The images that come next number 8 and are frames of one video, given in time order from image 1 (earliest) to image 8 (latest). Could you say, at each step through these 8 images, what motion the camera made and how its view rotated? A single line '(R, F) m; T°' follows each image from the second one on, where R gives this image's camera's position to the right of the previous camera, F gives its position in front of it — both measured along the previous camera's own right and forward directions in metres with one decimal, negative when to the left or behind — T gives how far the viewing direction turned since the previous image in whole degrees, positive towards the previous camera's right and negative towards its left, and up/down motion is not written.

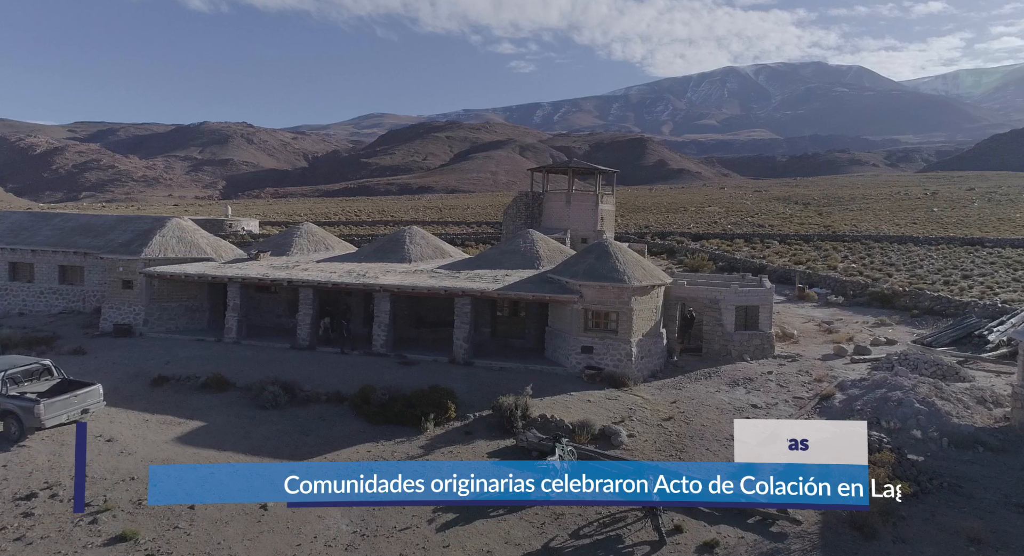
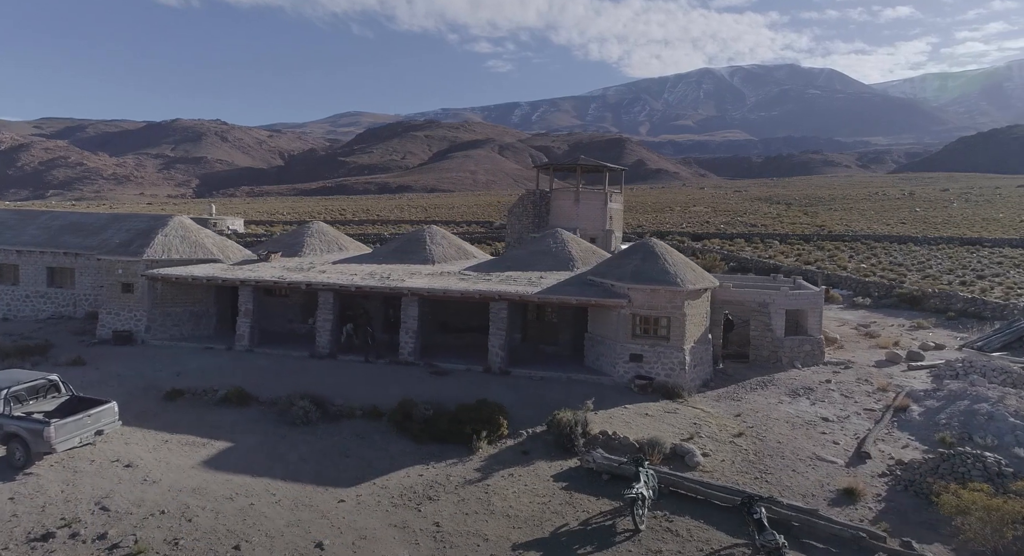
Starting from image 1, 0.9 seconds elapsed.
(-1.6, +1.3) m; +2°
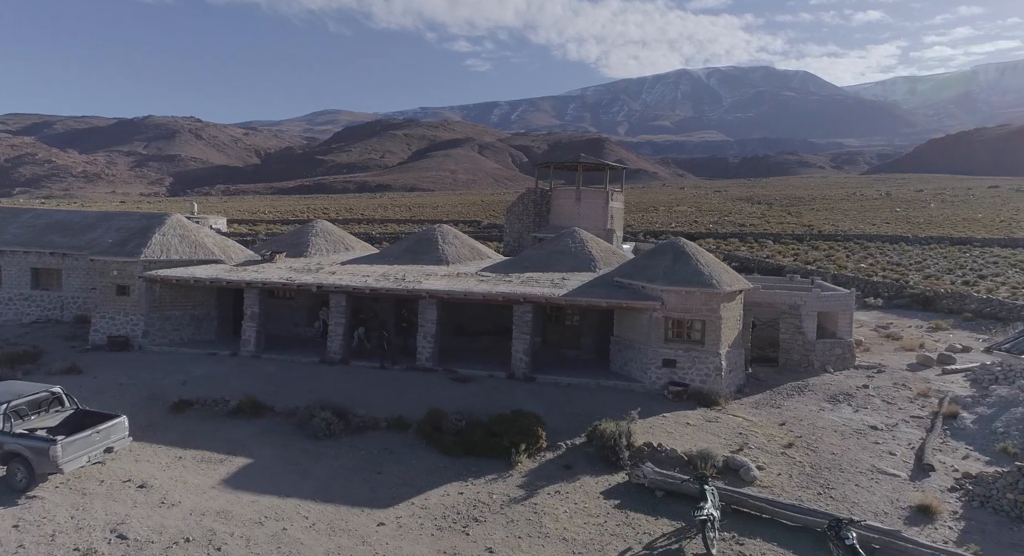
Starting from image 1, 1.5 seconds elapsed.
(-1.1, +0.8) m; +2°
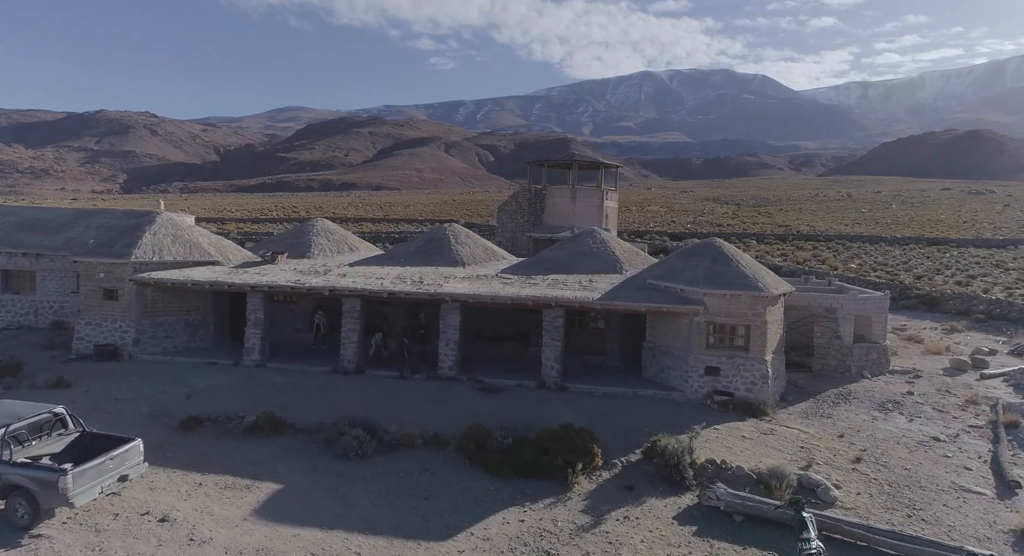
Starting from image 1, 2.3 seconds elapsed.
(-1.5, +1.1) m; +3°
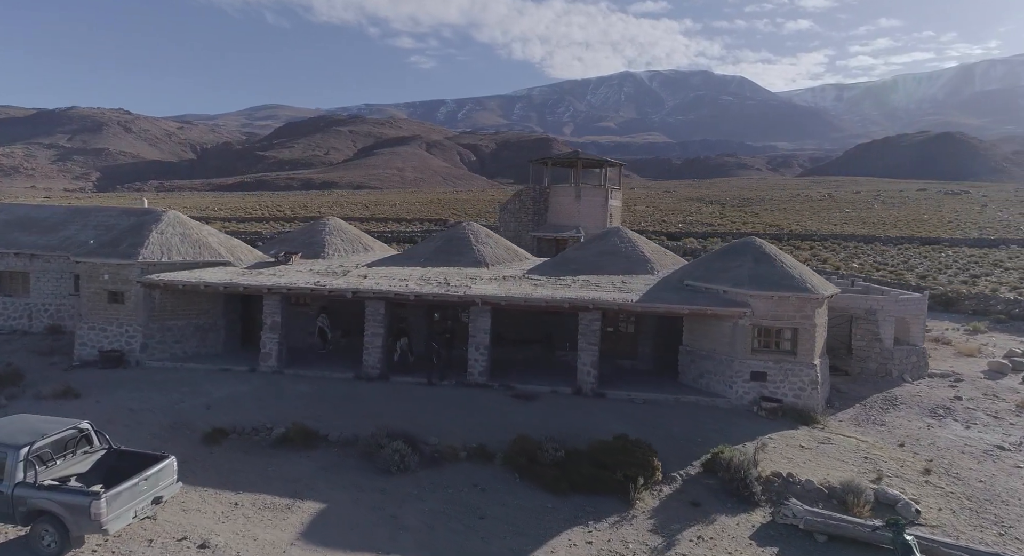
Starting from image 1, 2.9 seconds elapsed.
(-1.2, +0.8) m; +2°
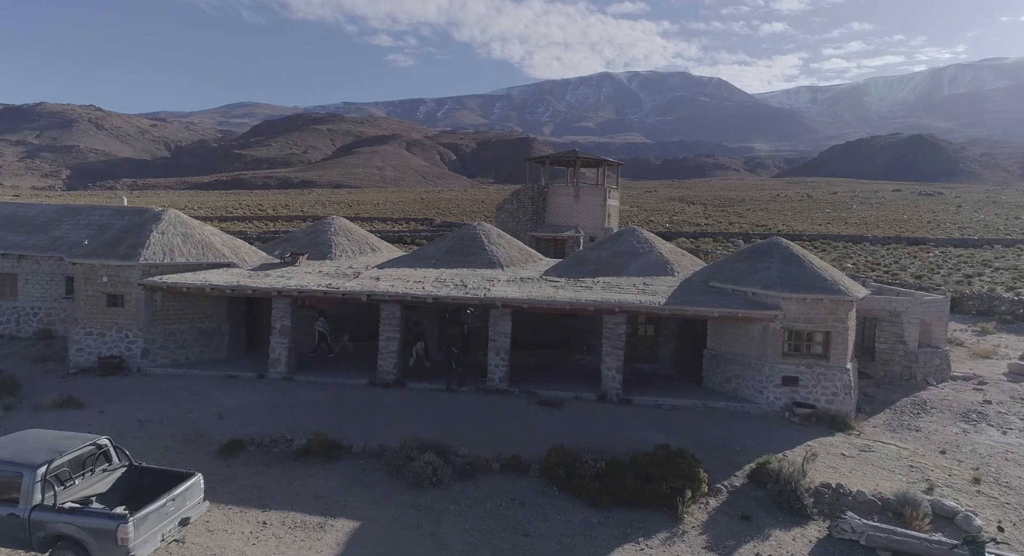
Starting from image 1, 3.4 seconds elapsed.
(-0.9, +0.5) m; +2°
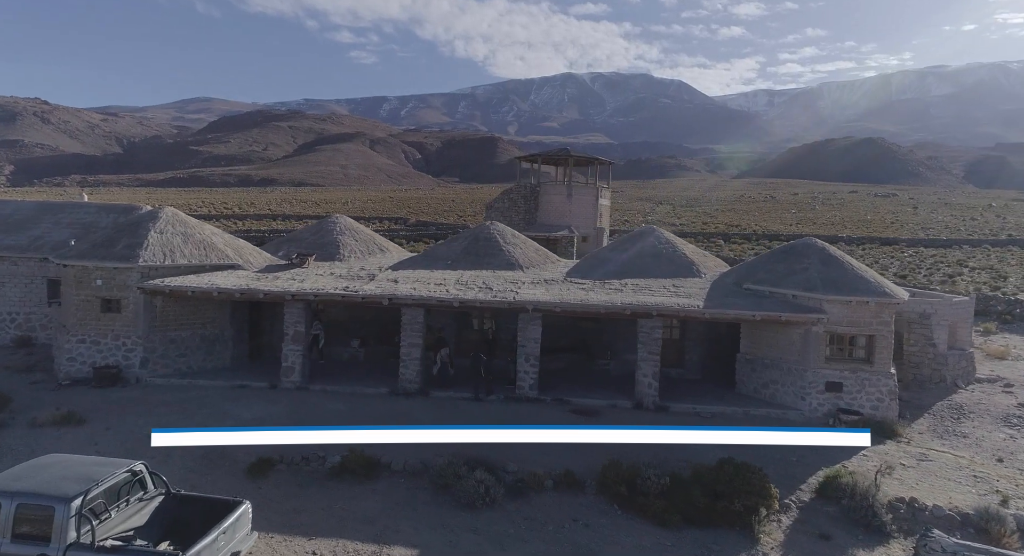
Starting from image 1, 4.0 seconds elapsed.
(-1.4, +0.8) m; +3°
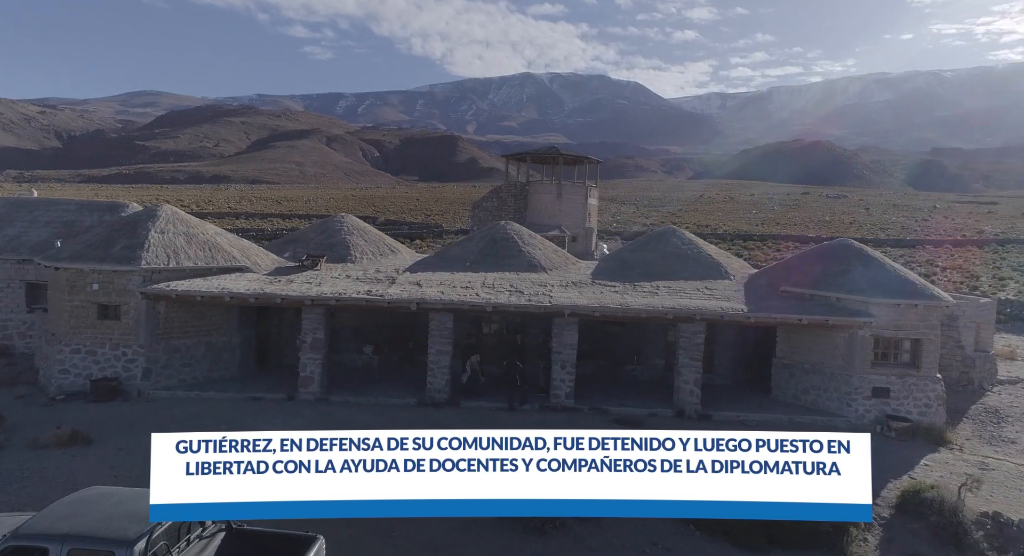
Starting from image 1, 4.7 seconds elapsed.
(-1.5, +0.8) m; +3°
